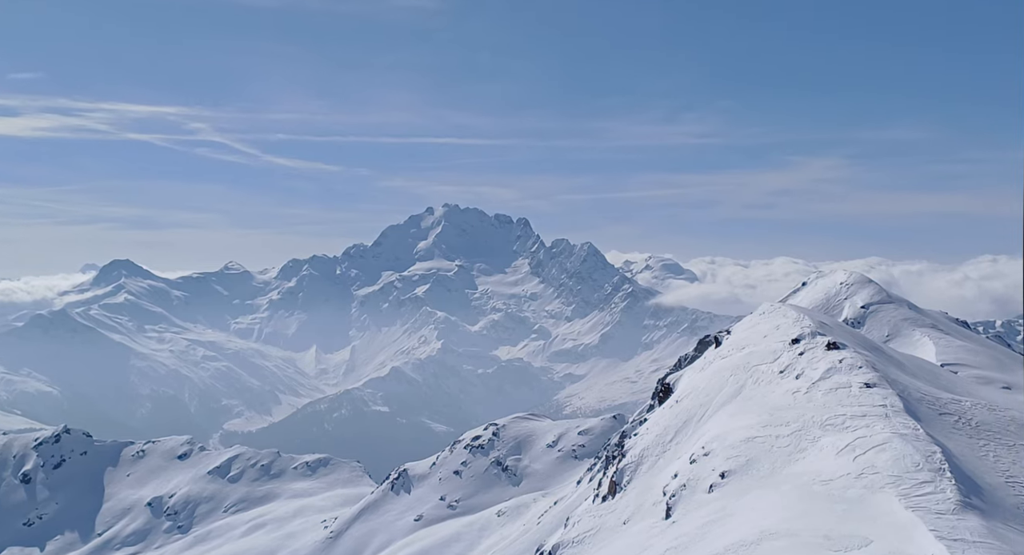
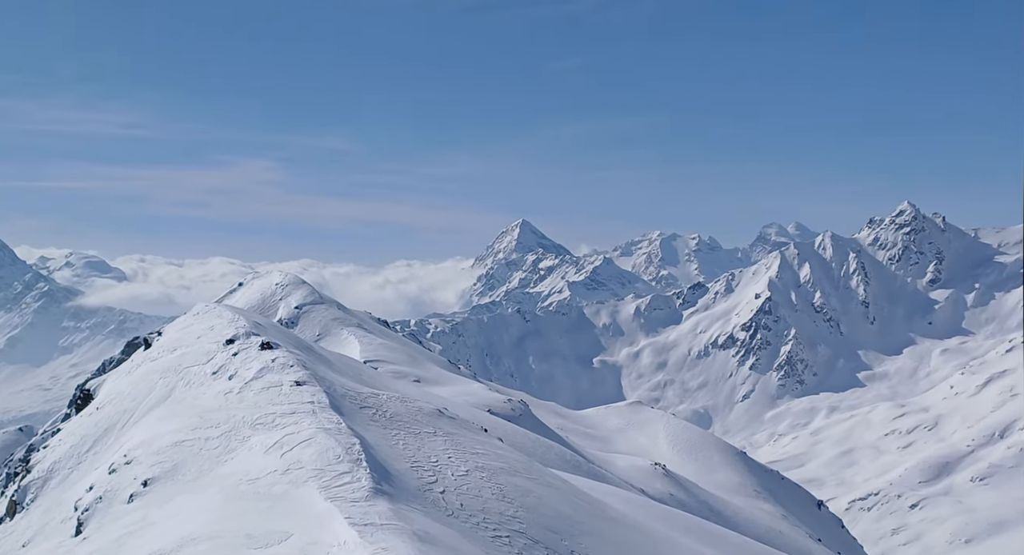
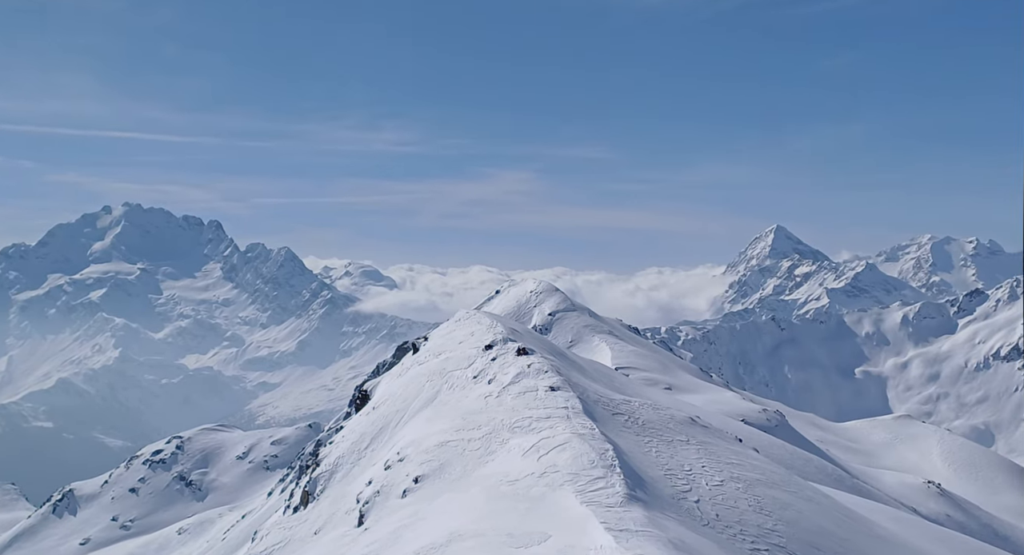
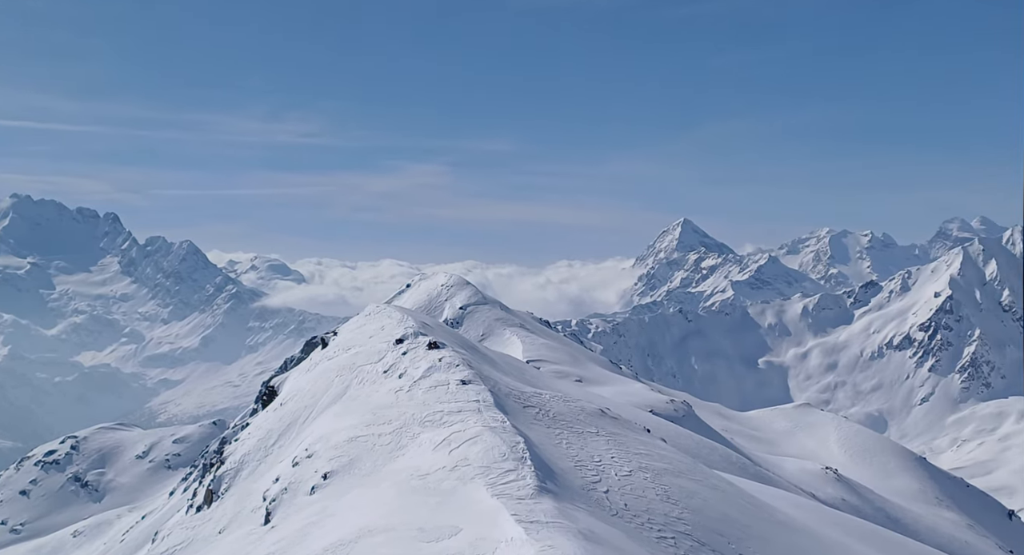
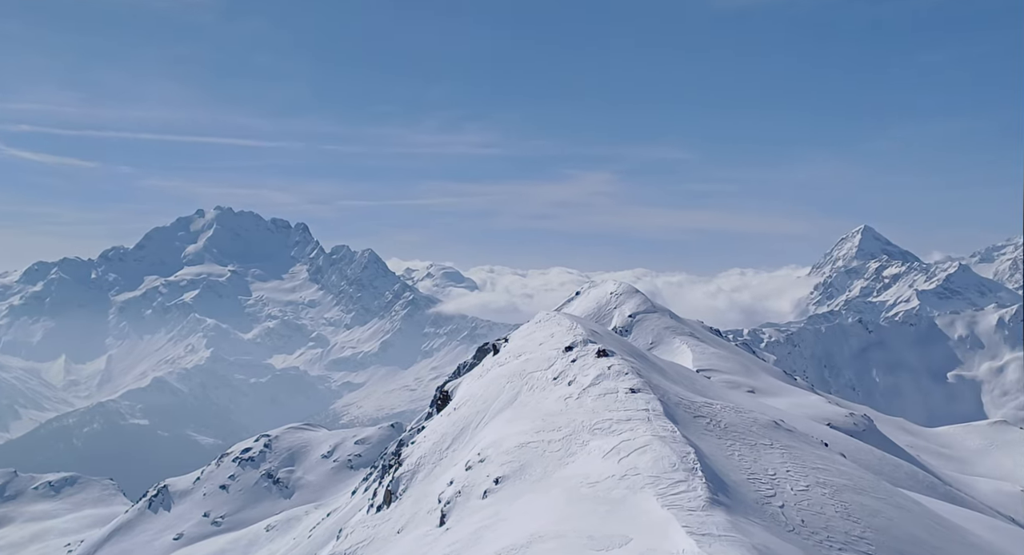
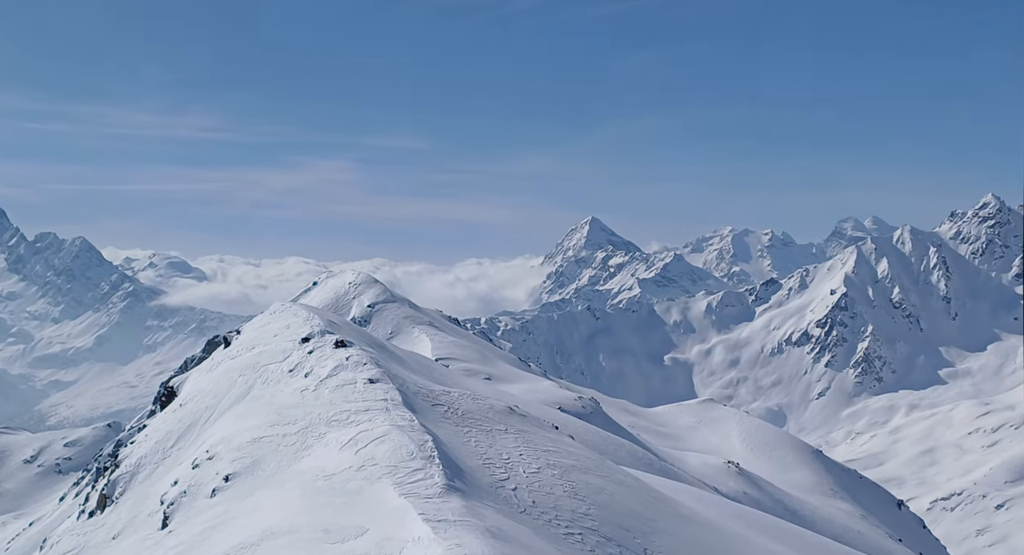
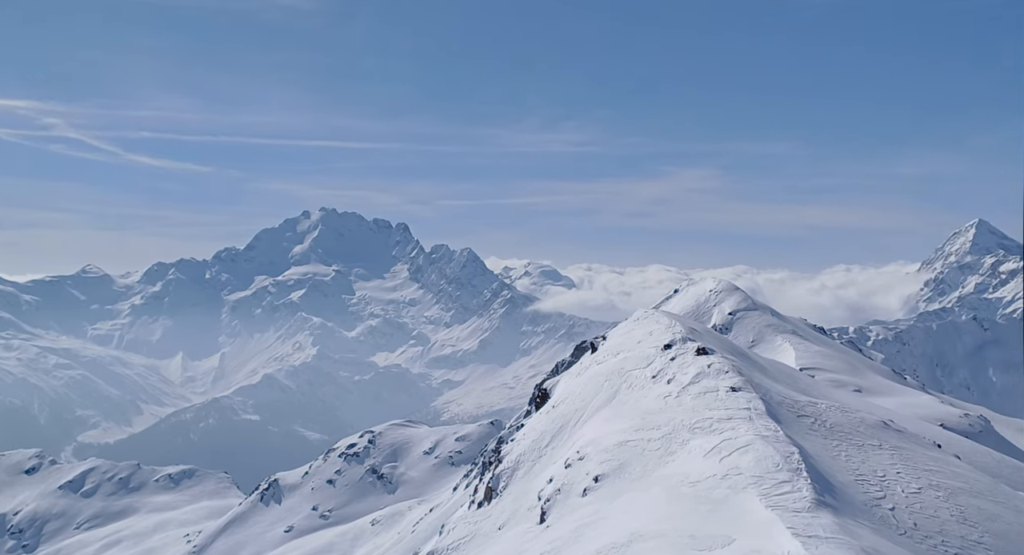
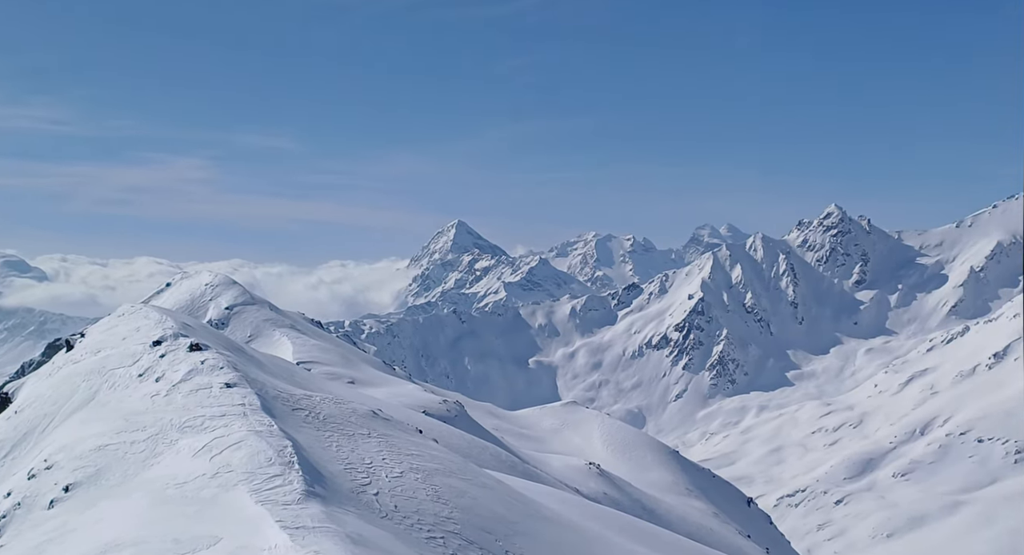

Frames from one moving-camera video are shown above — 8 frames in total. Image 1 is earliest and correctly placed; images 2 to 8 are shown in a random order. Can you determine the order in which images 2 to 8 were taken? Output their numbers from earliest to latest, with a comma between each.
7, 5, 3, 4, 6, 2, 8
